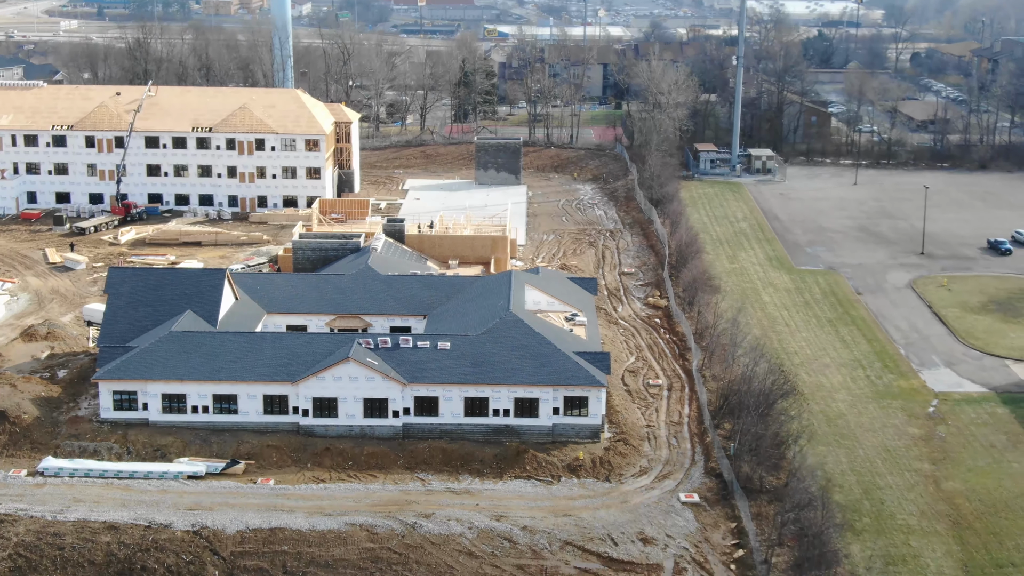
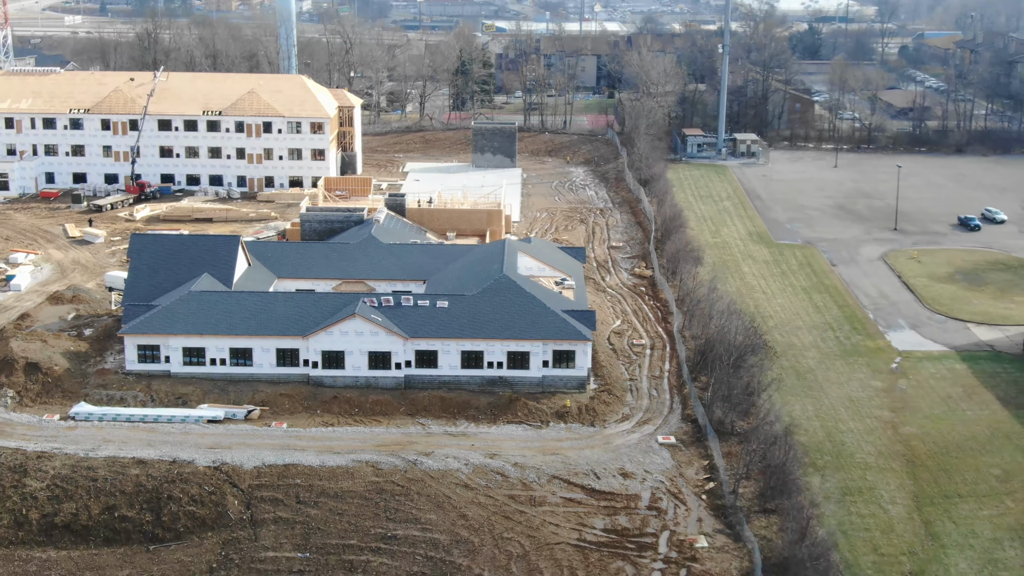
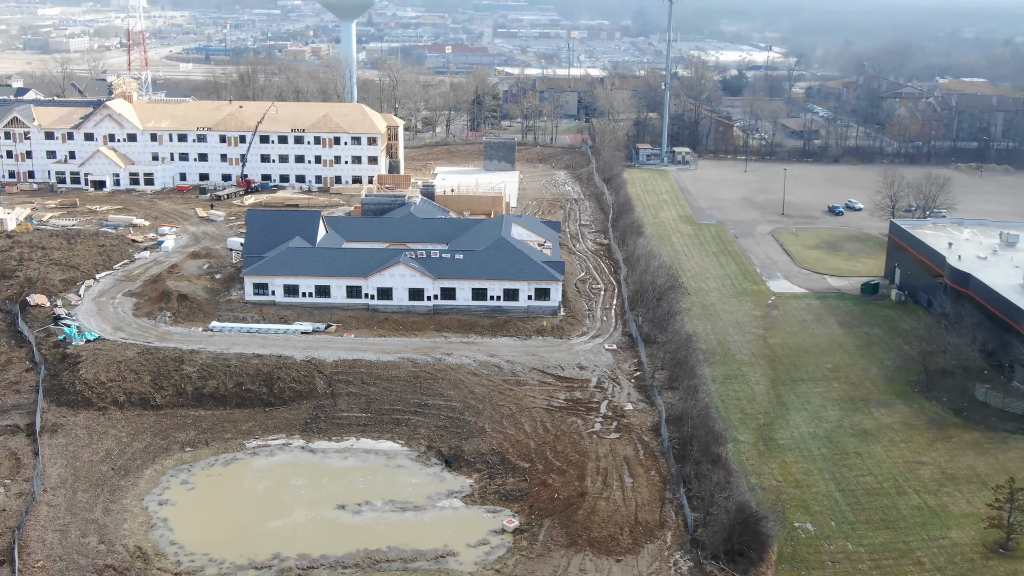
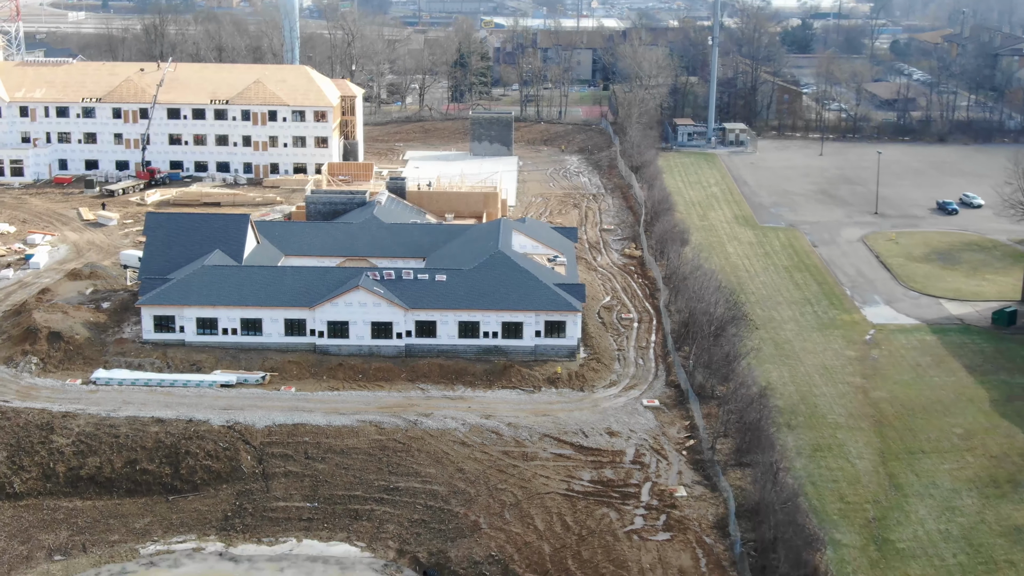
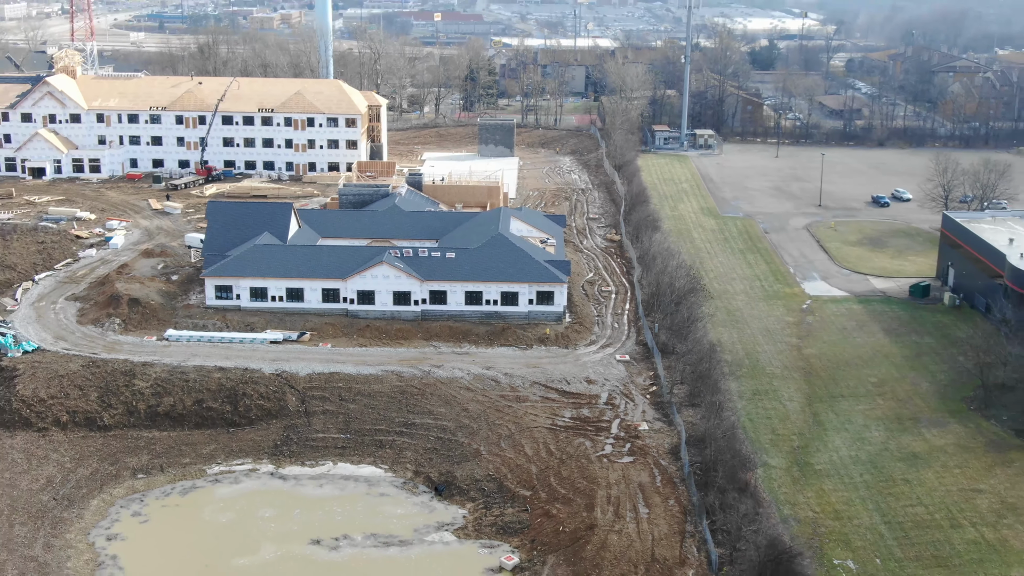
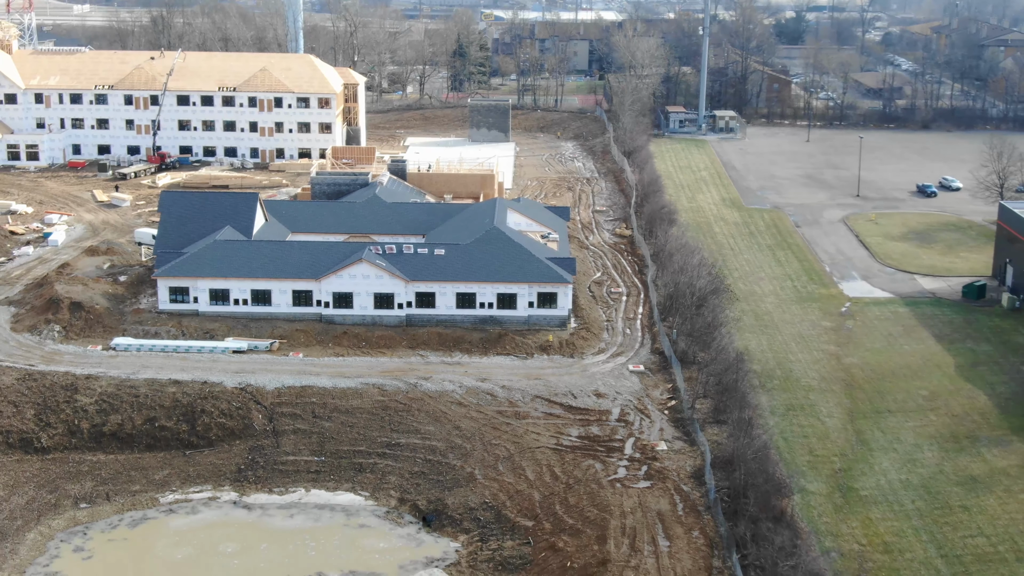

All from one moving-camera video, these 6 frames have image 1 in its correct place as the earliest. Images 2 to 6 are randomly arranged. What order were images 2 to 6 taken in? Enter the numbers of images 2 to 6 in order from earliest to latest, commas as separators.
2, 4, 6, 5, 3
